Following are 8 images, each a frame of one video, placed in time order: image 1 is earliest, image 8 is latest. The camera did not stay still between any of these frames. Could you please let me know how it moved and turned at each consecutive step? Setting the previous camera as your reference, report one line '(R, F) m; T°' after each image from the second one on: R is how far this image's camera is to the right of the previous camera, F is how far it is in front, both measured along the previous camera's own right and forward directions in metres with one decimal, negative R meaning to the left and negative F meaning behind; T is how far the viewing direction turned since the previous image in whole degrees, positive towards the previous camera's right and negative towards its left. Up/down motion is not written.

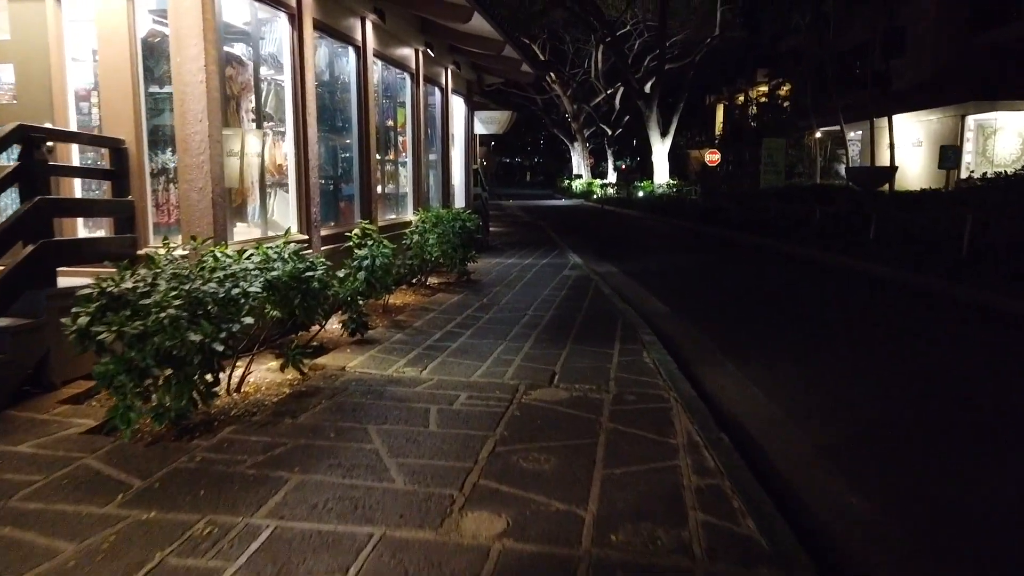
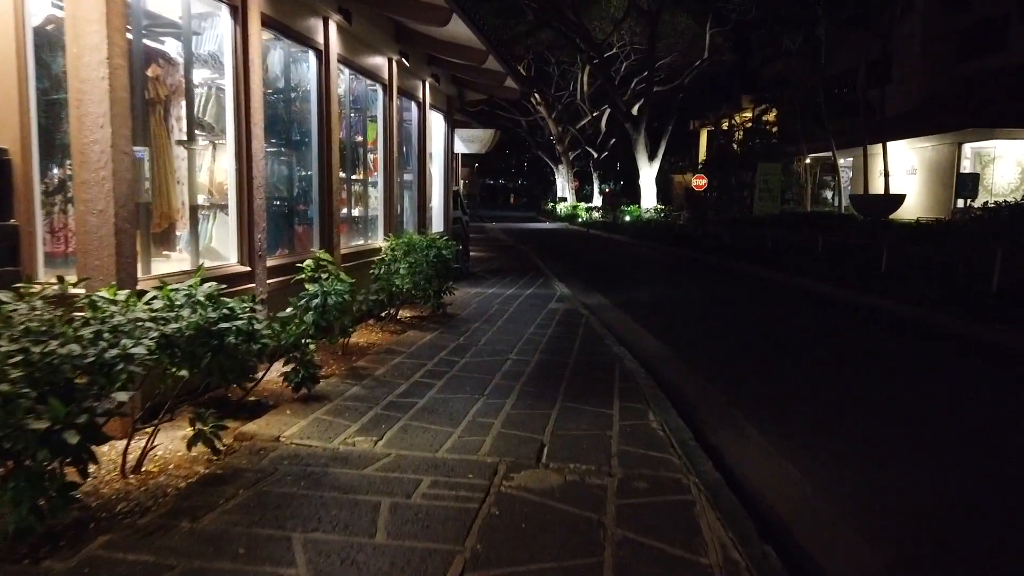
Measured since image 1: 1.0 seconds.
(0.0, +1.2) m; +1°
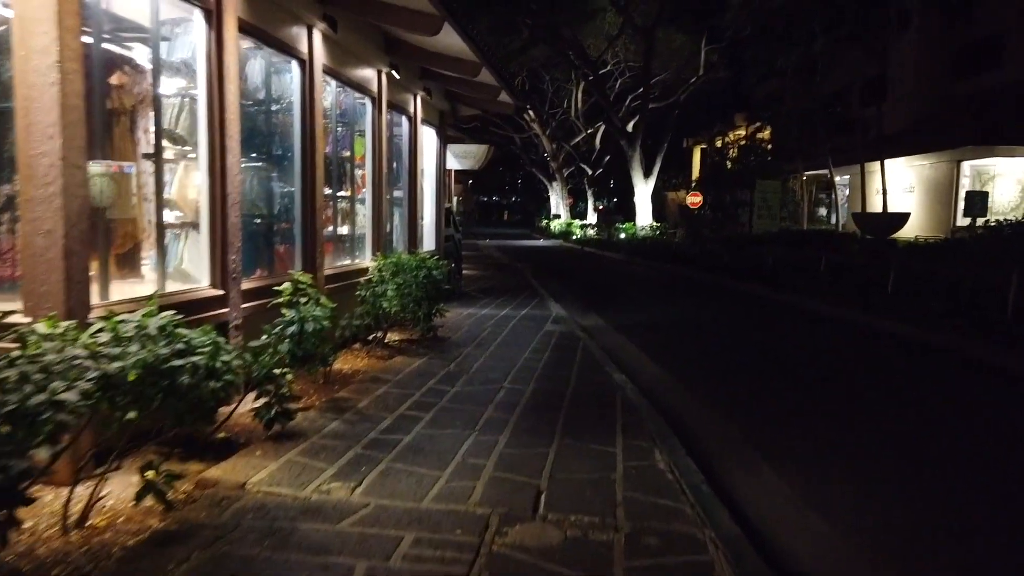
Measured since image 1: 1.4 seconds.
(0.0, +0.5) m; 0°
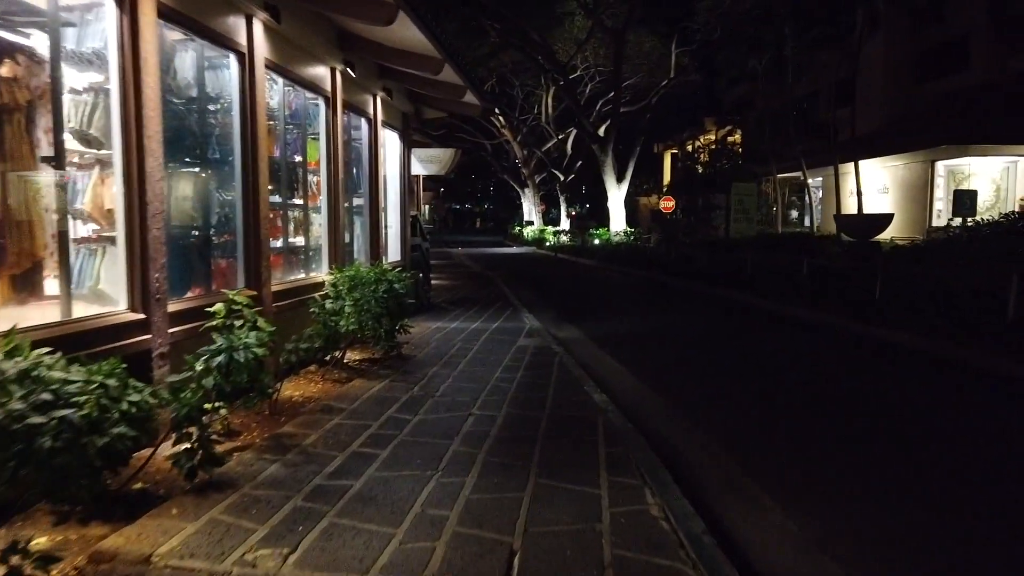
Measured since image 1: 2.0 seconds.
(+0.1, +0.8) m; +2°
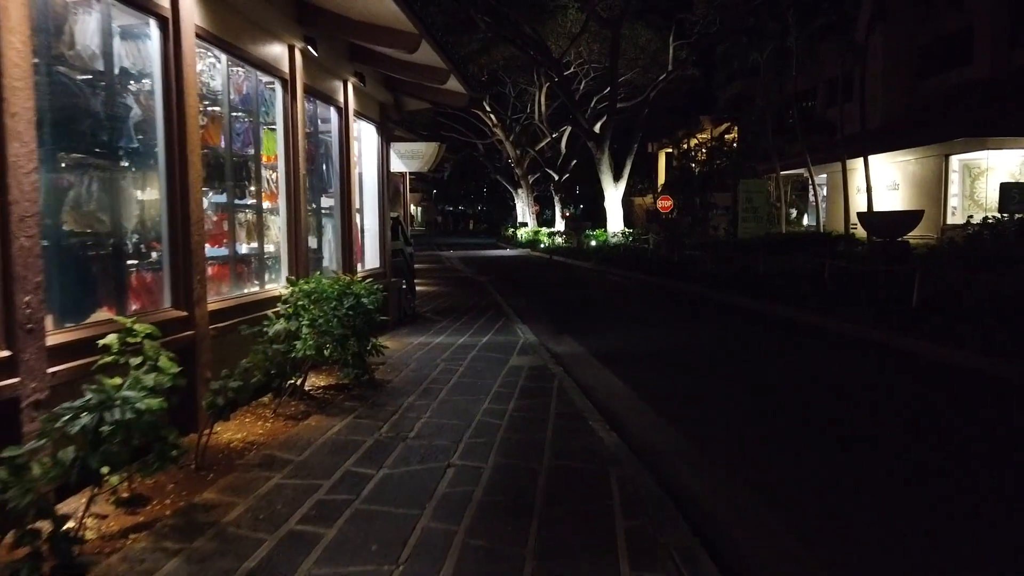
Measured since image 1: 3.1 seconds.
(0.0, +1.4) m; 0°
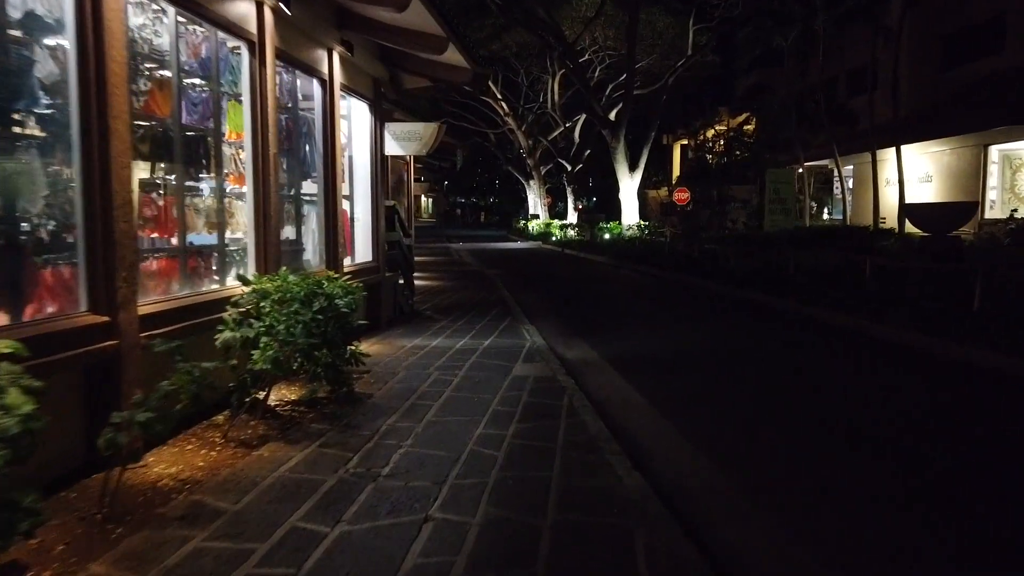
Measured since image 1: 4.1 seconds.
(+0.1, +1.2) m; -1°
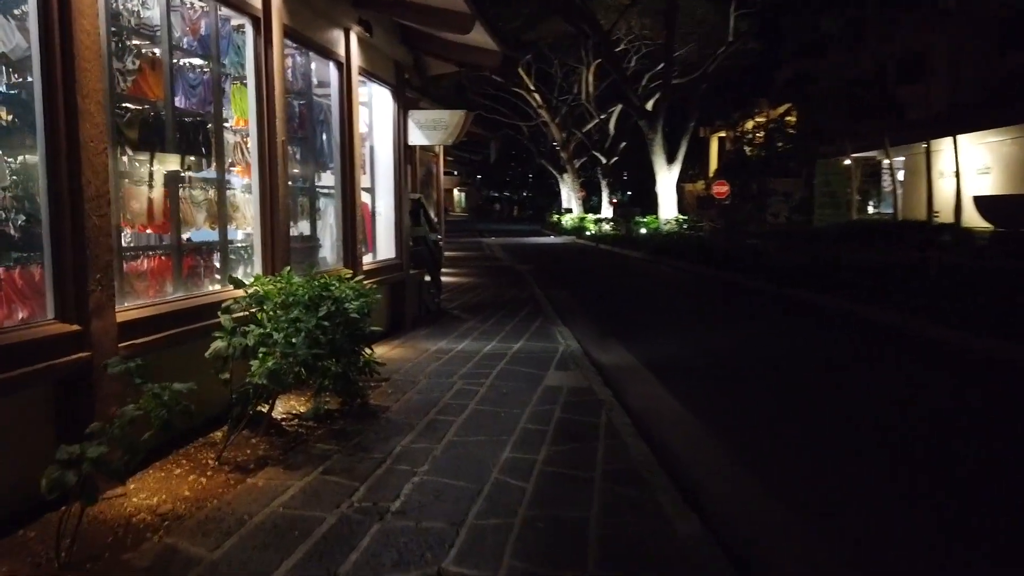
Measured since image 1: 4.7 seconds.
(0.0, +0.7) m; -3°
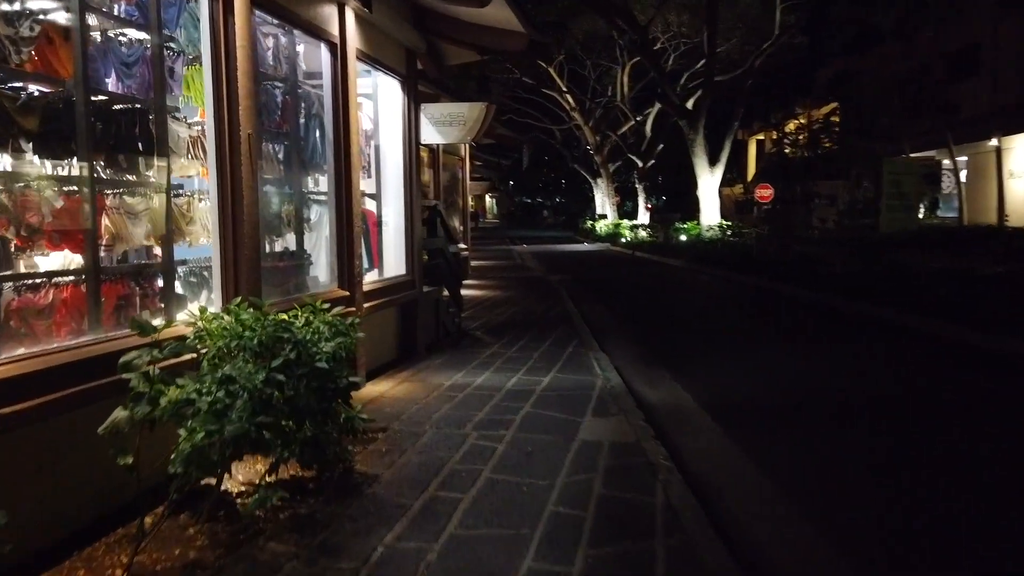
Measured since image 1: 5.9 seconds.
(+0.1, +1.5) m; -3°
